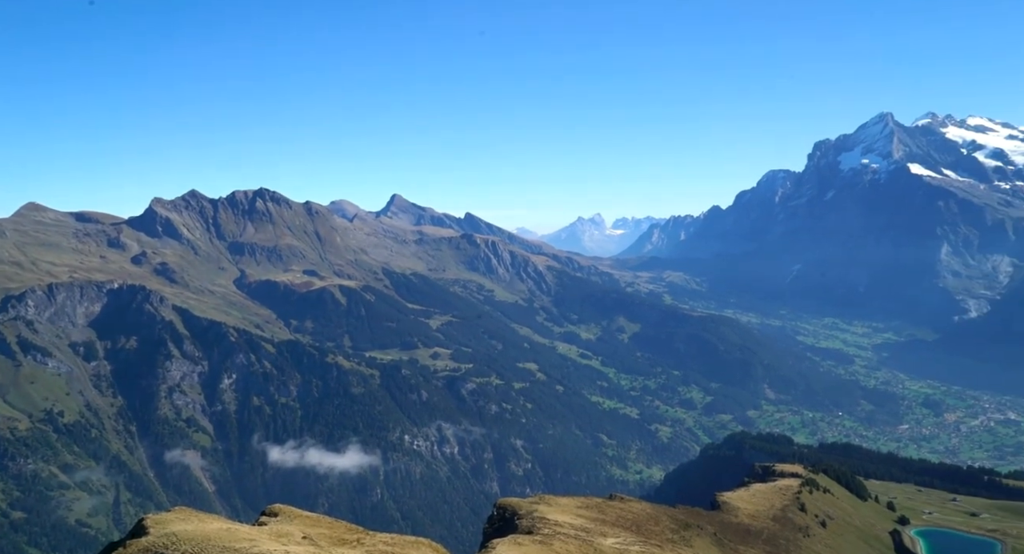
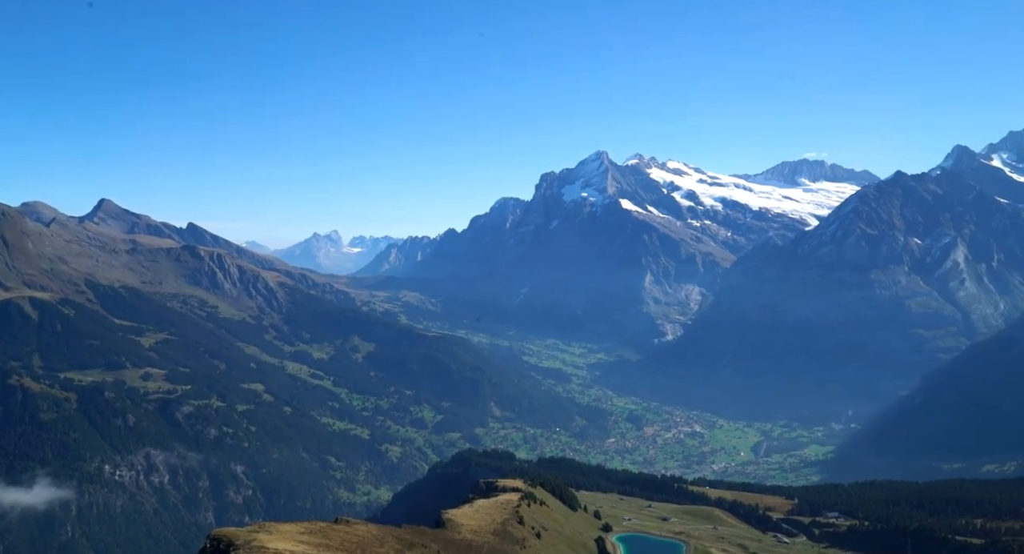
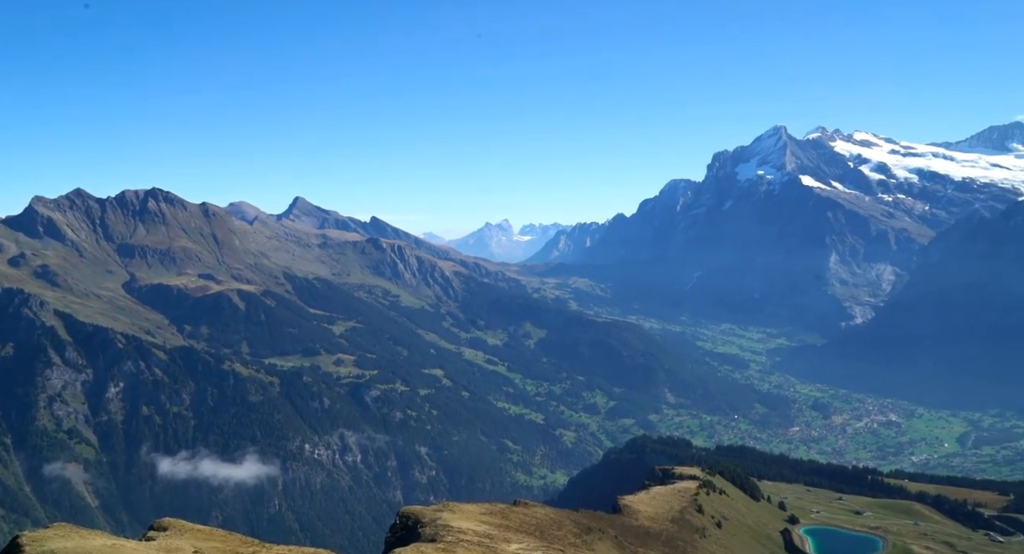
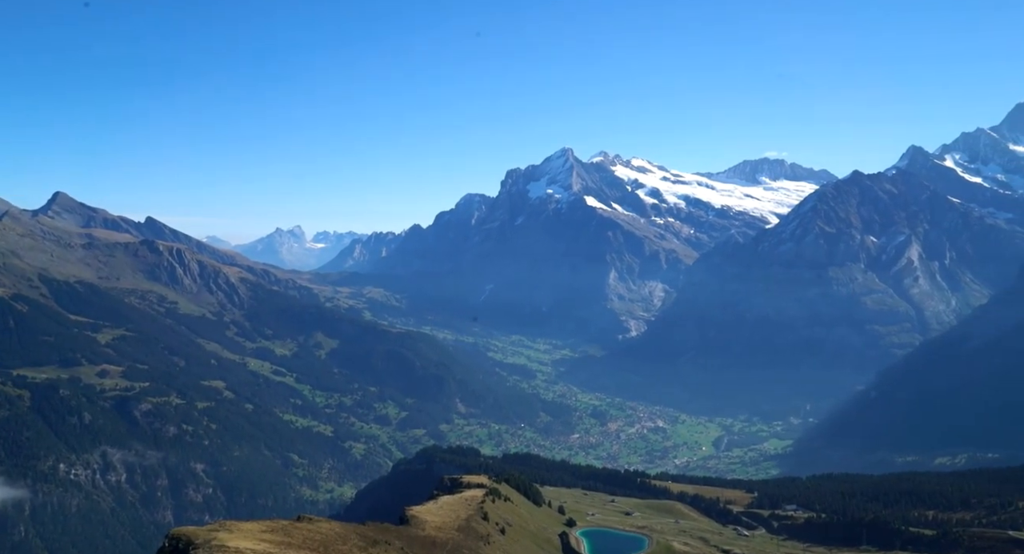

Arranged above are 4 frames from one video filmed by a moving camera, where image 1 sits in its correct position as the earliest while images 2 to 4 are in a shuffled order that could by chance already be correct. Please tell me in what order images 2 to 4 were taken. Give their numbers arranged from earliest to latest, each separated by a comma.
3, 2, 4
